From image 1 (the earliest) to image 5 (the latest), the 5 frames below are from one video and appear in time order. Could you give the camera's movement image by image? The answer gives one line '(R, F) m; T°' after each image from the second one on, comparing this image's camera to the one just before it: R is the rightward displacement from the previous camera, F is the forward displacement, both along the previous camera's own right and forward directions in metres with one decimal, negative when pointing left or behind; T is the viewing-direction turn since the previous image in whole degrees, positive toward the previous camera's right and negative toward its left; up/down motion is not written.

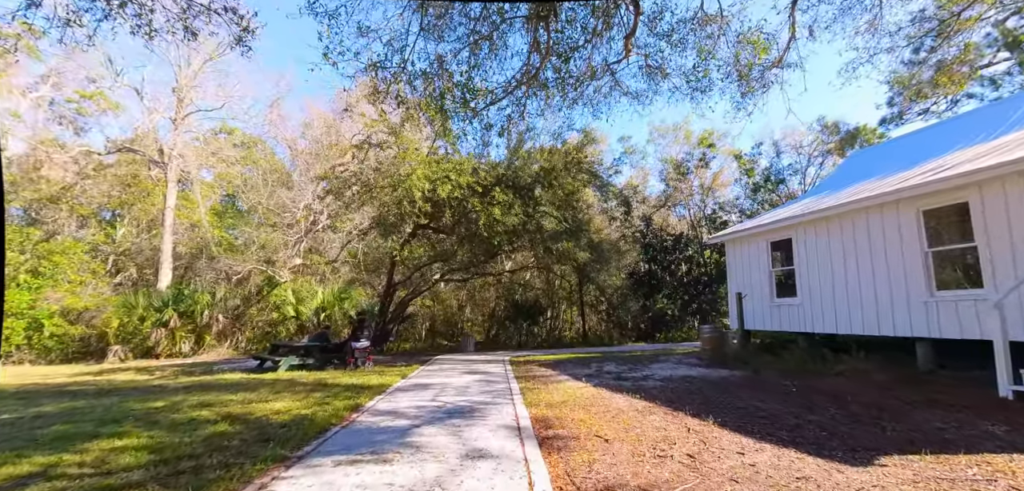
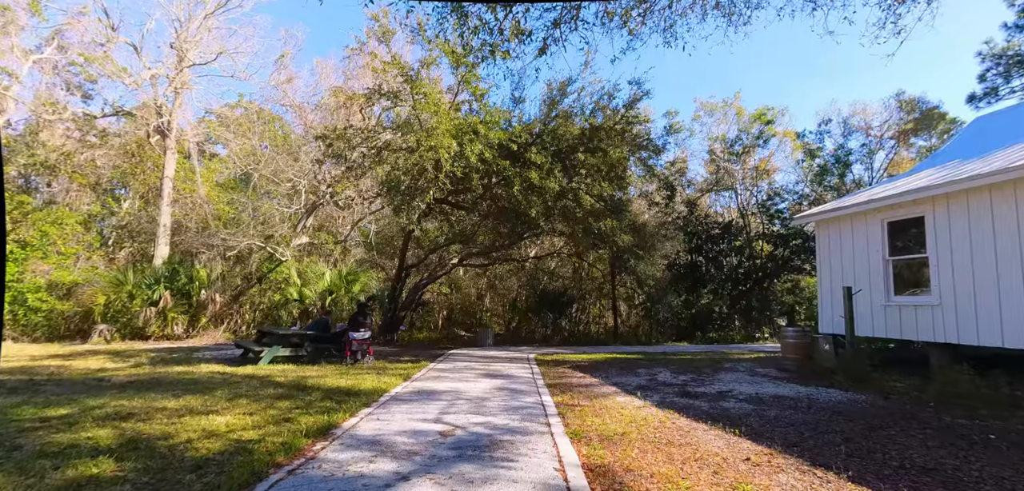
(-0.2, +2.1) m; -2°
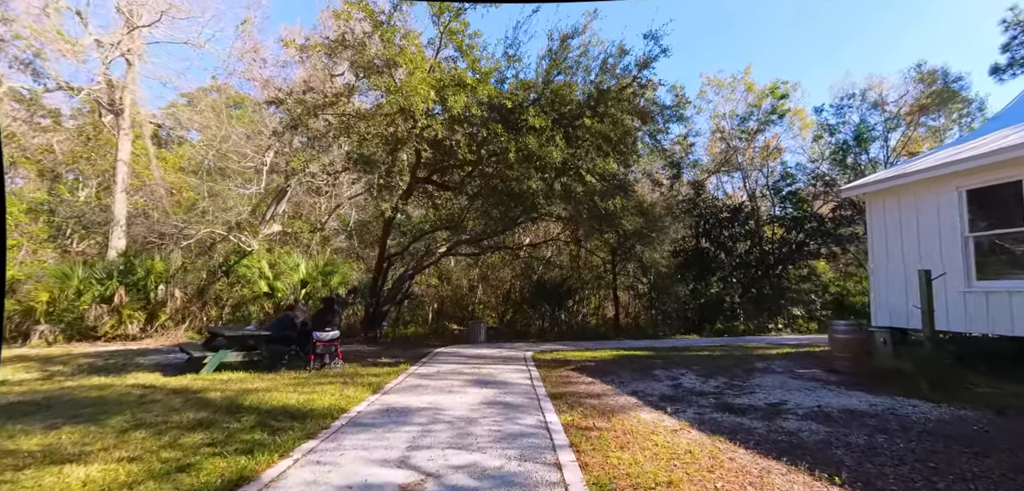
(0.0, +1.5) m; +1°
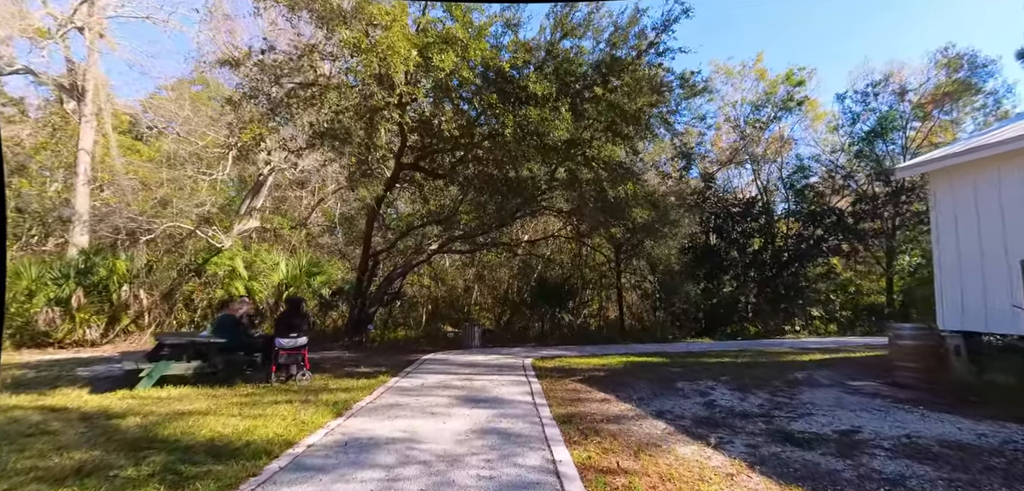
(0.0, +1.2) m; 0°
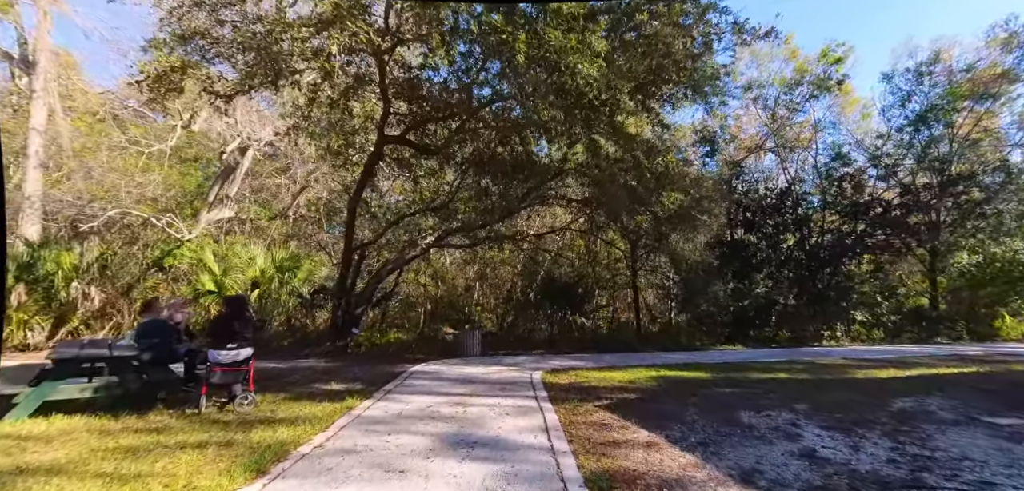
(-0.1, +1.7) m; 0°
